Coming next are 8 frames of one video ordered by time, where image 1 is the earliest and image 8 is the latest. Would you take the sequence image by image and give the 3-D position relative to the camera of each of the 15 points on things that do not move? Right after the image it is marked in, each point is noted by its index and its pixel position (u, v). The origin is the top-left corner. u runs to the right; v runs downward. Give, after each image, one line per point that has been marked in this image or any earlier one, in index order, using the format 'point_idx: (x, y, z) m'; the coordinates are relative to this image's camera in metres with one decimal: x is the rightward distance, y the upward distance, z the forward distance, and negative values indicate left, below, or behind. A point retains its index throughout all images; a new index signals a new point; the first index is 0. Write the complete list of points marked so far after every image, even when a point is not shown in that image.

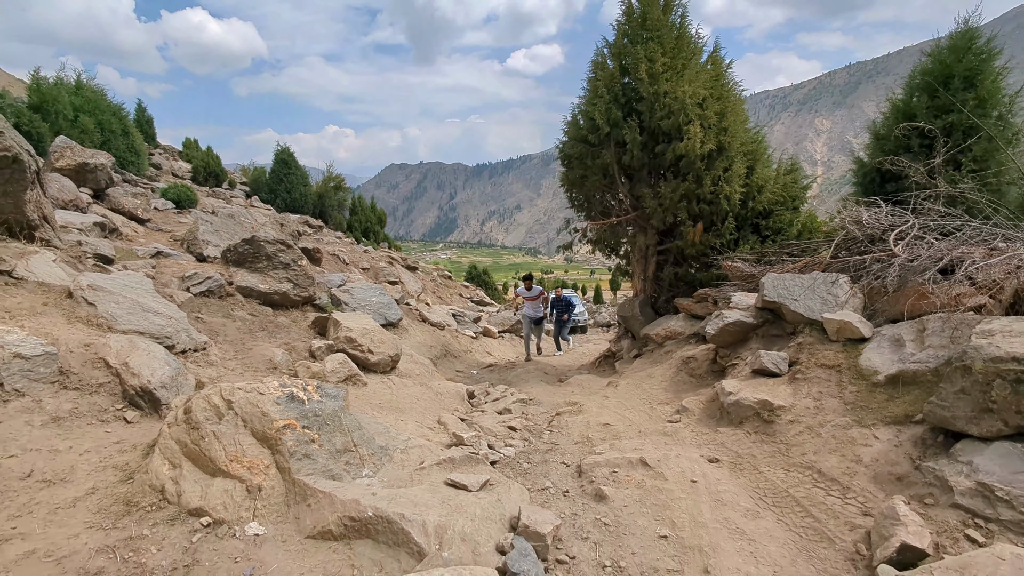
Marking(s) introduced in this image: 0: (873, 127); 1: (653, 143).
0: (+6.4, +2.9, +9.2) m
1: (+2.6, +2.6, +9.4) m
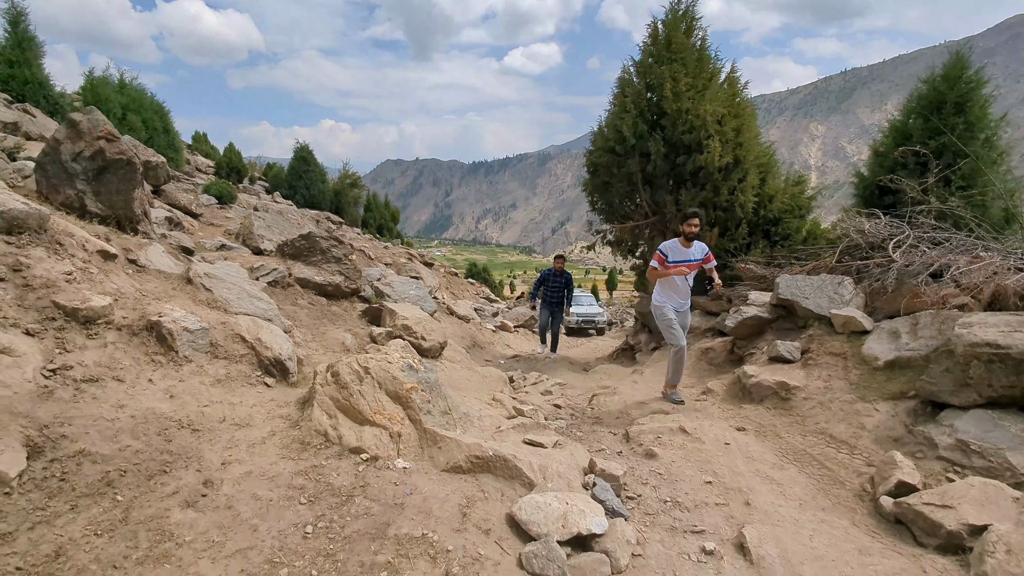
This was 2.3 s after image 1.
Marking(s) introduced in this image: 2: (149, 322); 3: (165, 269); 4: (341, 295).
0: (+7.1, +2.8, +10.1) m
1: (+3.2, +2.6, +10.3) m
2: (-3.2, -0.3, +4.5) m
3: (-4.1, +0.2, +6.2) m
4: (-3.2, -0.1, +9.6) m
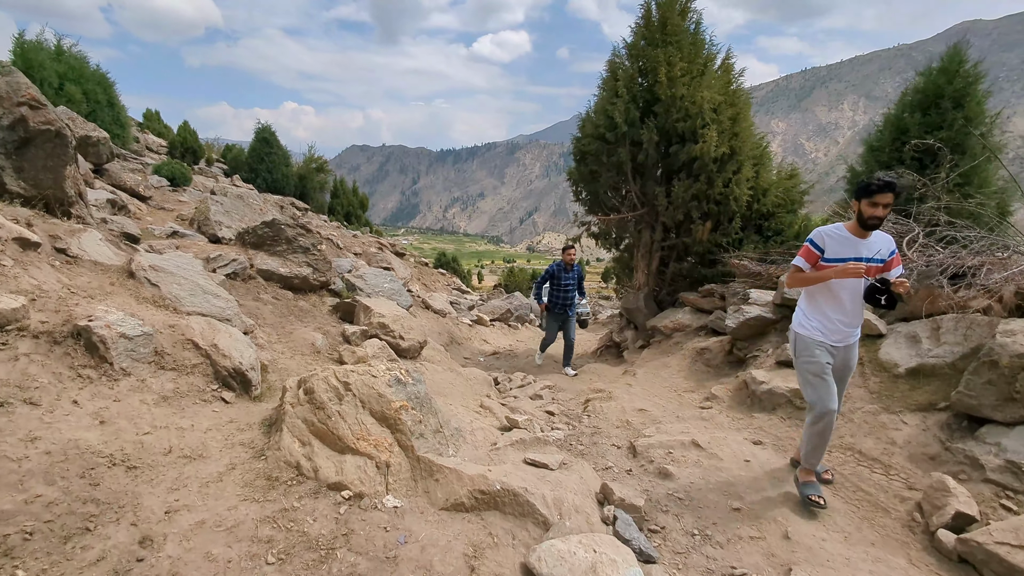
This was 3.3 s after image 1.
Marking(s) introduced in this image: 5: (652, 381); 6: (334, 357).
0: (+6.8, +2.9, +9.9) m
1: (+2.9, +2.7, +9.8) m
2: (-3.1, -0.3, +3.7) m
3: (-4.2, +0.3, +5.3) m
4: (-3.5, 0.0, +8.8) m
5: (+2.0, -1.4, +7.6) m
6: (-2.2, -0.9, +6.4) m
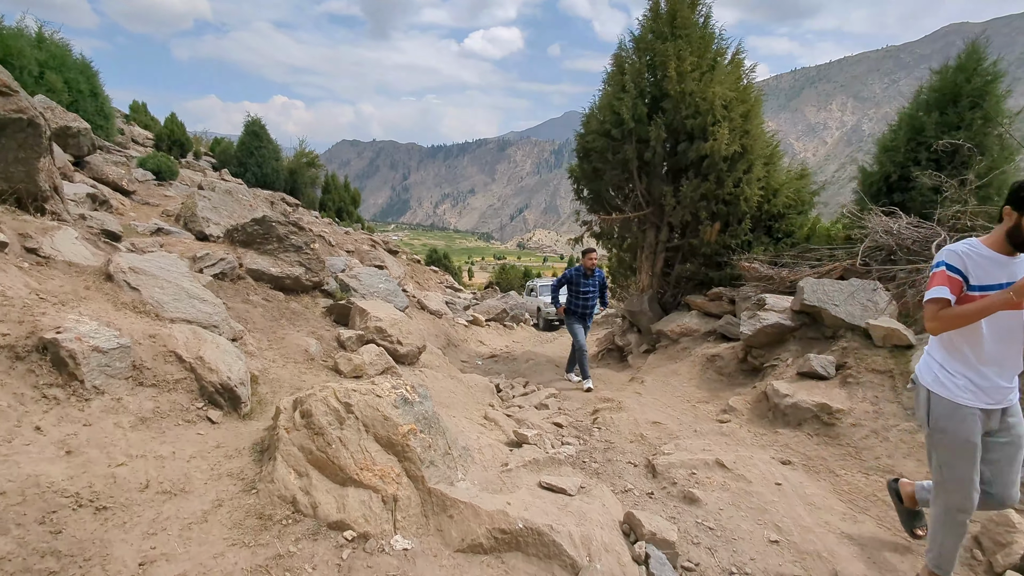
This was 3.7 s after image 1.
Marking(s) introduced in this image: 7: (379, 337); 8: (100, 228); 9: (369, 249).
0: (+6.8, +2.8, +9.6) m
1: (+3.0, +2.7, +9.5) m
2: (-3.0, -0.3, +3.3) m
3: (-4.1, +0.3, +4.9) m
4: (-3.4, 0.0, +8.4) m
5: (+2.1, -1.4, +7.3) m
6: (-2.1, -0.9, +6.0) m
7: (-1.8, -0.7, +7.1) m
8: (-5.1, +0.8, +6.5) m
9: (-4.4, +1.2, +16.1) m
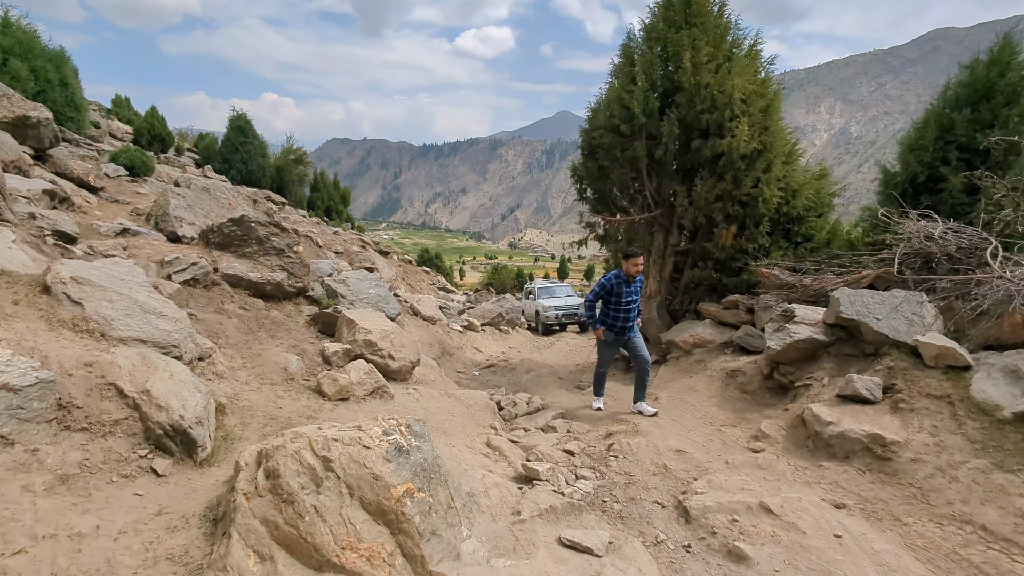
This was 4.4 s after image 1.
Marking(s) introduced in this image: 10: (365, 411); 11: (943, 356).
0: (+6.9, +2.6, +9.1) m
1: (+3.0, +2.6, +8.8) m
2: (-2.9, -0.4, +2.6) m
3: (-4.0, +0.2, +4.1) m
4: (-3.4, -0.1, +7.6) m
5: (+2.2, -1.5, +6.6) m
6: (-2.1, -1.0, +5.3) m
7: (-1.8, -0.8, +6.4) m
8: (-5.1, +0.7, +5.7) m
9: (-4.5, +1.1, +15.3) m
10: (-1.5, -1.2, +5.2) m
11: (+4.1, -0.6, +5.0) m
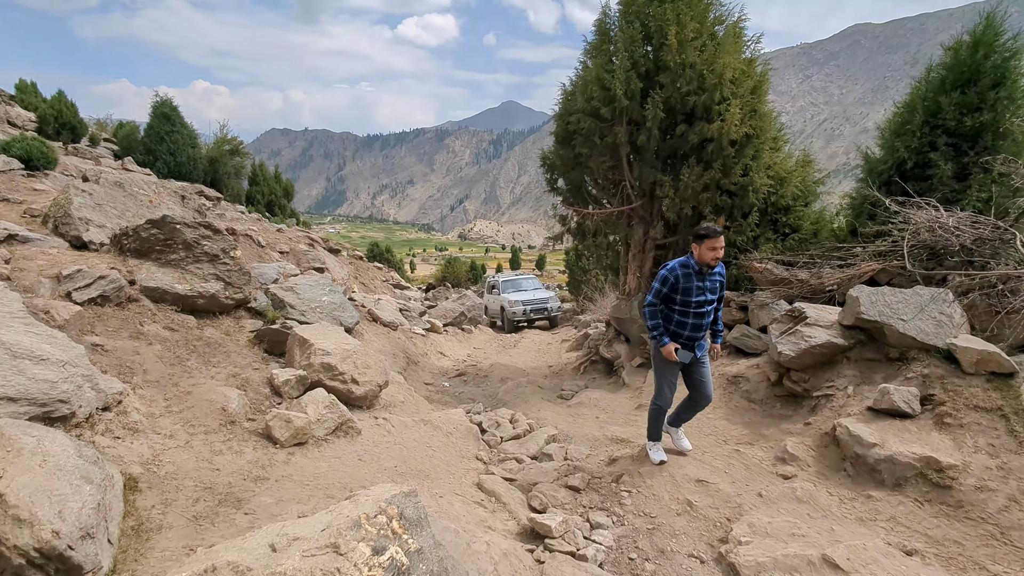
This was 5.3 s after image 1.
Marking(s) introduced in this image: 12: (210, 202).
0: (+6.3, +2.8, +8.8) m
1: (+2.5, +2.6, +8.2) m
2: (-2.7, -0.7, +1.4) m
3: (-3.9, -0.1, +2.9) m
4: (-3.6, -0.3, +6.4) m
5: (+2.0, -1.6, +6.0) m
6: (-2.1, -1.2, +4.3) m
7: (-1.9, -0.9, +5.3) m
8: (-5.2, +0.4, +4.3) m
9: (-5.6, +1.1, +14.0) m
10: (-1.5, -1.4, +4.2) m
11: (+4.1, -0.6, +4.5) m
12: (-8.0, +2.3, +13.9) m
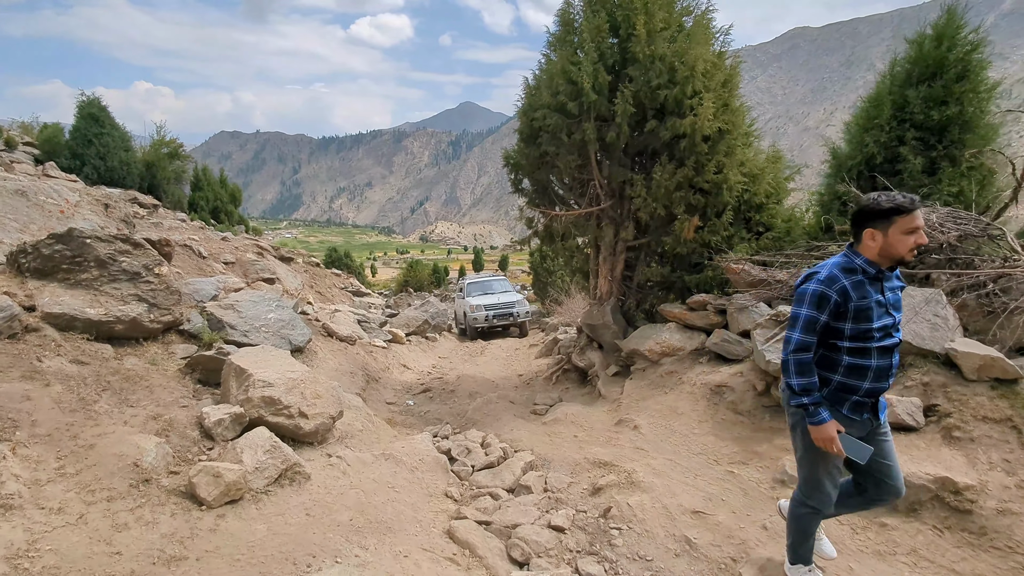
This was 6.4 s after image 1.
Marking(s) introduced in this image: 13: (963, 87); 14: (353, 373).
0: (+5.7, +2.9, +8.6) m
1: (+1.9, +2.5, +7.8) m
2: (-2.7, -0.9, +0.7) m
3: (-4.0, -0.3, +2.0) m
4: (-4.0, -0.5, +5.6) m
5: (+1.7, -1.6, +5.5) m
6: (-2.3, -1.4, +3.6) m
7: (-2.2, -1.1, +4.6) m
8: (-5.4, +0.1, +3.4) m
9: (-6.5, +0.7, +13.0) m
10: (-1.6, -1.5, +3.5) m
11: (+3.9, -0.6, +4.2) m
12: (-9.0, +1.9, +12.7) m
13: (+6.6, +2.9, +7.6) m
14: (-2.6, -1.4, +8.4) m
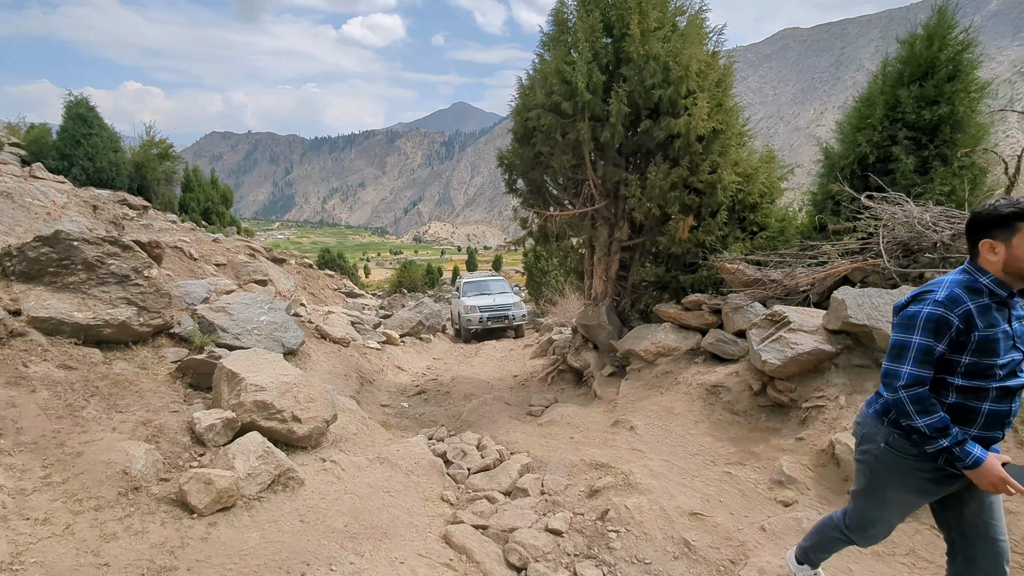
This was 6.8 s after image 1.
0: (+5.6, +2.9, +8.6) m
1: (+1.9, +2.5, +7.7) m
2: (-2.6, -0.9, +0.6) m
3: (-4.0, -0.4, +1.9) m
4: (-4.0, -0.6, +5.5) m
5: (+1.7, -1.6, +5.5) m
6: (-2.3, -1.4, +3.5) m
7: (-2.2, -1.1, +4.5) m
8: (-5.4, +0.1, +3.3) m
9: (-6.6, +0.7, +12.9) m
10: (-1.7, -1.6, +3.4) m
11: (+3.8, -0.6, +4.2) m
12: (-9.1, +1.8, +12.5) m
13: (+6.5, +2.9, +7.6) m
14: (-2.6, -1.4, +8.4) m
